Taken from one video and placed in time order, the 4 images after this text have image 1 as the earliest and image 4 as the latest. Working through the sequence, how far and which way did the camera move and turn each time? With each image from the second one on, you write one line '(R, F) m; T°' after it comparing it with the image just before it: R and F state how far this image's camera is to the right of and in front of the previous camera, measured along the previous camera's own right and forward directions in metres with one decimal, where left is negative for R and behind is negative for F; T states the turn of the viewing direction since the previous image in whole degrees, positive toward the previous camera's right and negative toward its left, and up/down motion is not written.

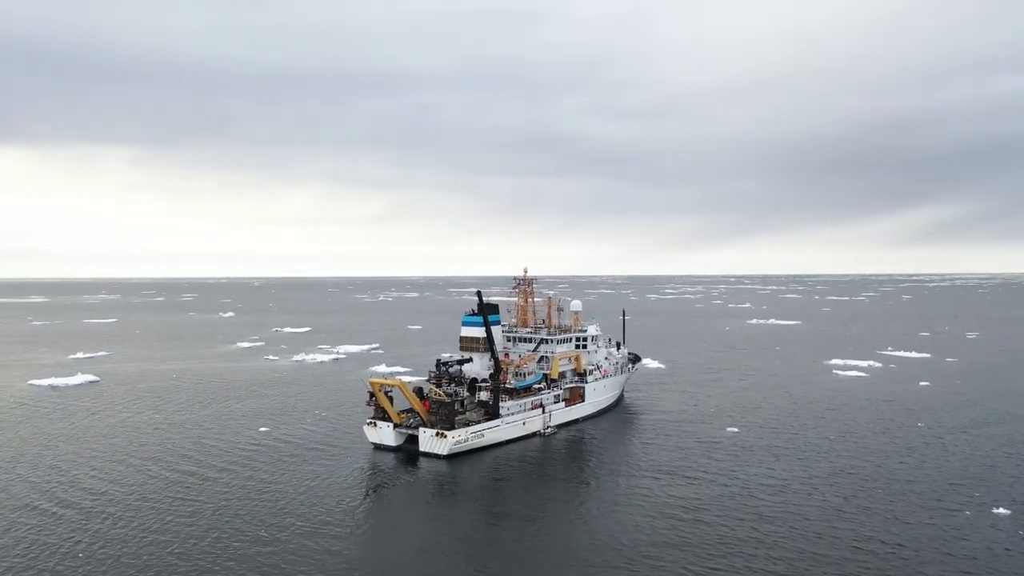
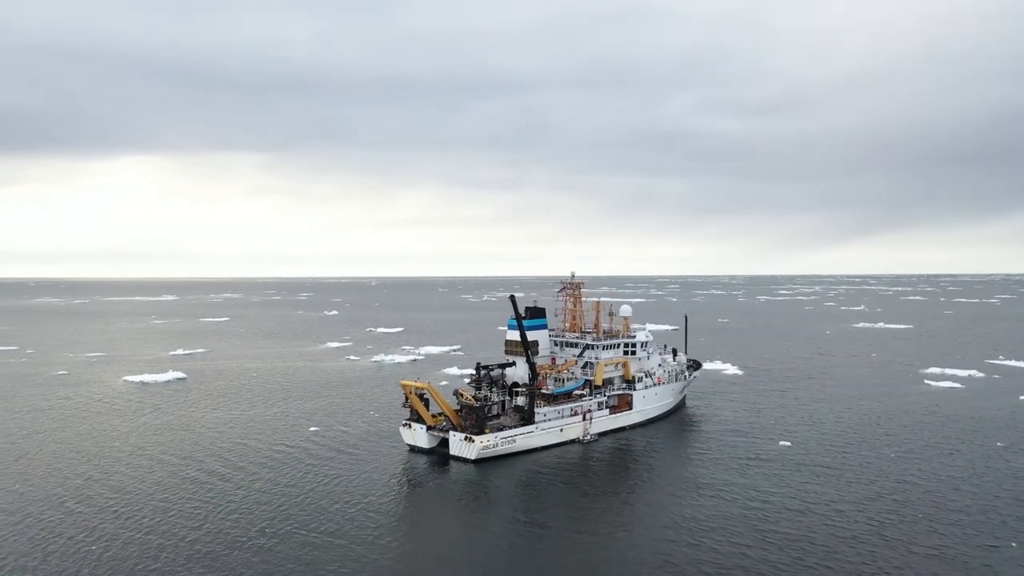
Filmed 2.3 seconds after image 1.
(+4.4, +1.3) m; -7°
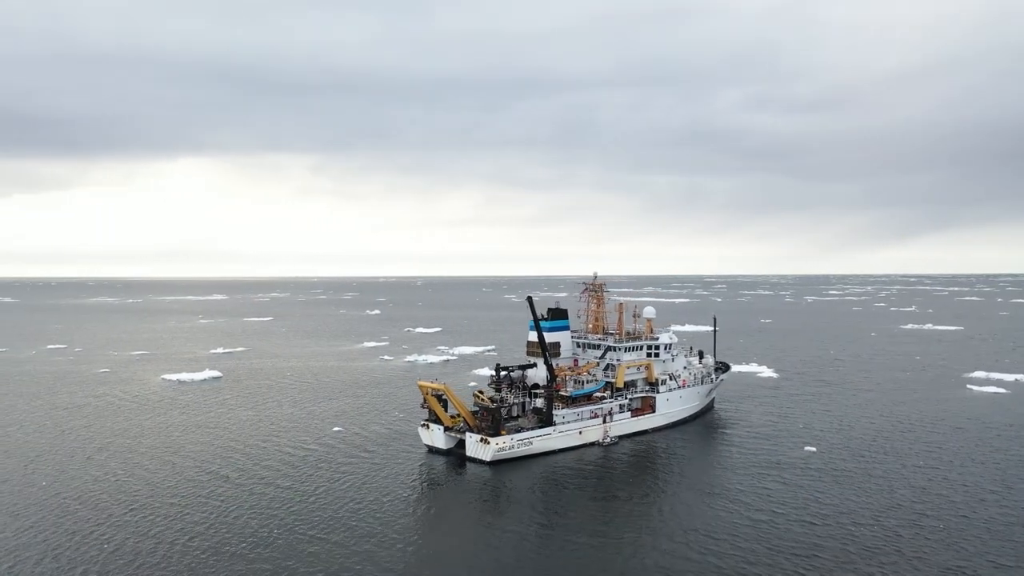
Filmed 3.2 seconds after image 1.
(+1.6, +0.2) m; -3°
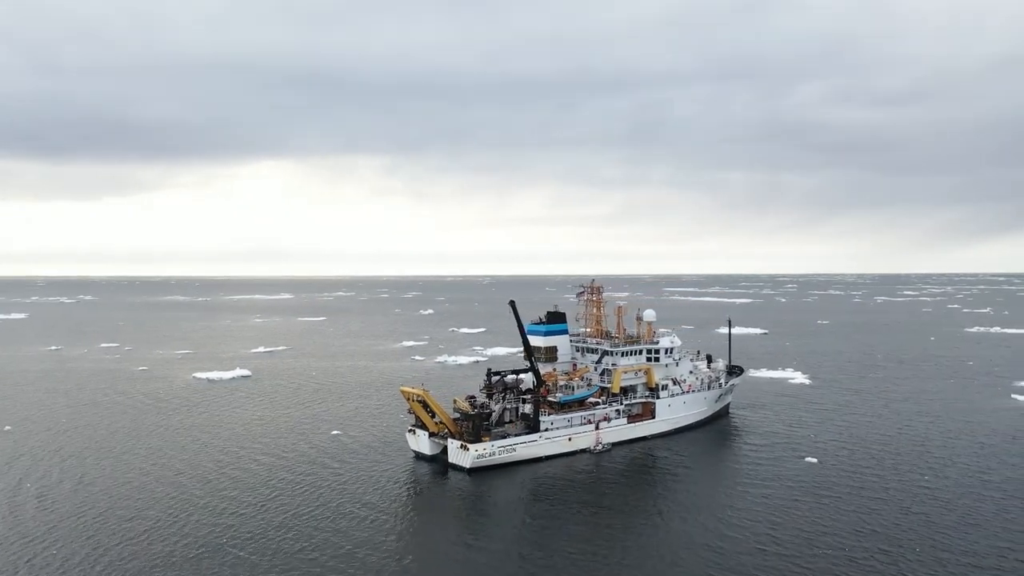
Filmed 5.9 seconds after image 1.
(+5.1, +1.1) m; -3°
